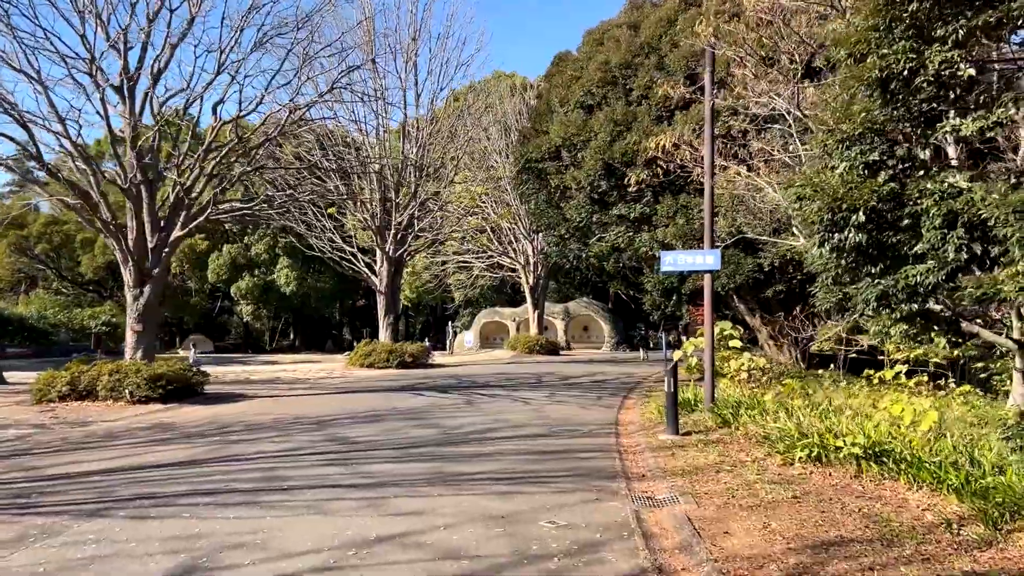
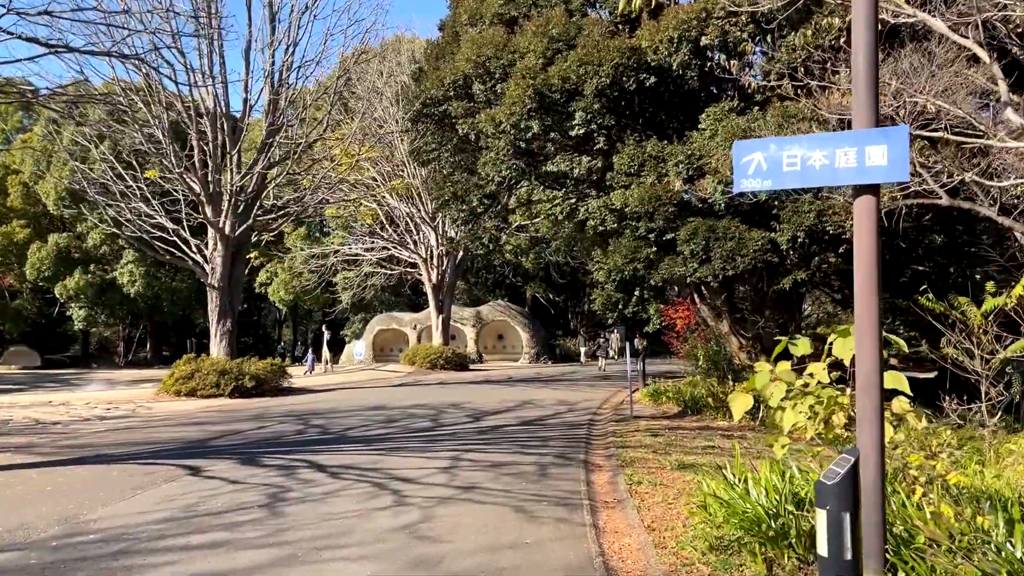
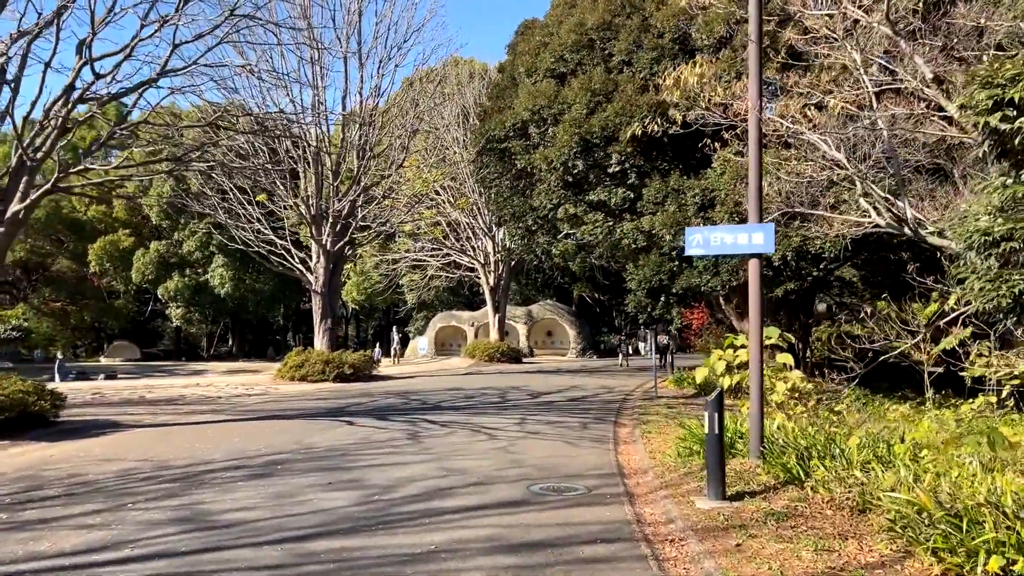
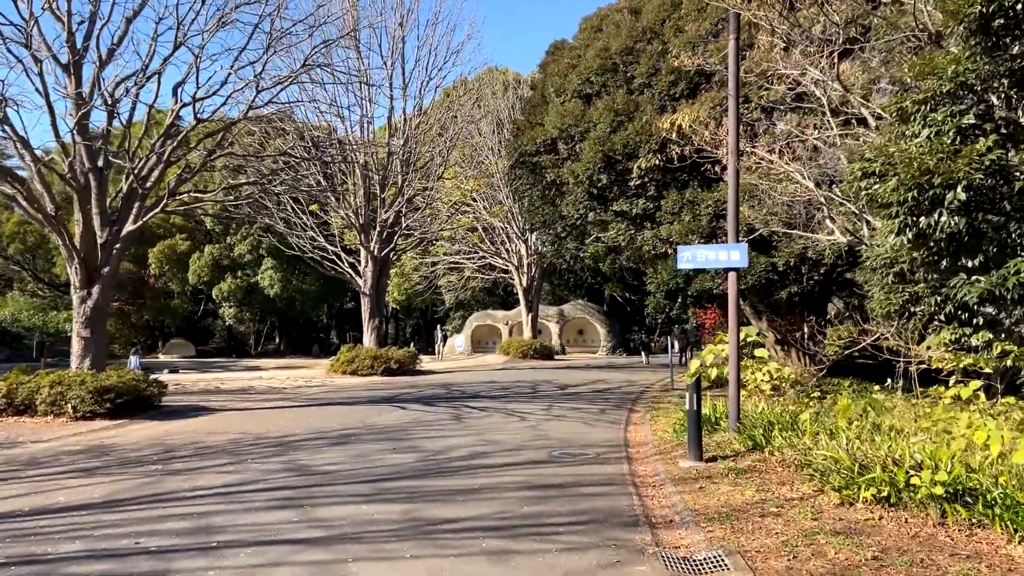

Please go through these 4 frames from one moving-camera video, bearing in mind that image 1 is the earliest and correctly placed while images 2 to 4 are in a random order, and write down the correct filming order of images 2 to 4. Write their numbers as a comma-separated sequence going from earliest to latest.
4, 3, 2
